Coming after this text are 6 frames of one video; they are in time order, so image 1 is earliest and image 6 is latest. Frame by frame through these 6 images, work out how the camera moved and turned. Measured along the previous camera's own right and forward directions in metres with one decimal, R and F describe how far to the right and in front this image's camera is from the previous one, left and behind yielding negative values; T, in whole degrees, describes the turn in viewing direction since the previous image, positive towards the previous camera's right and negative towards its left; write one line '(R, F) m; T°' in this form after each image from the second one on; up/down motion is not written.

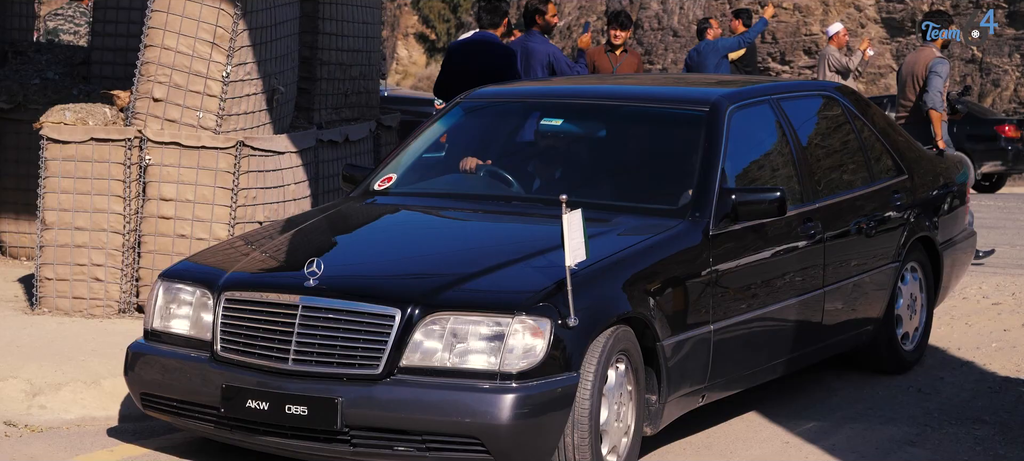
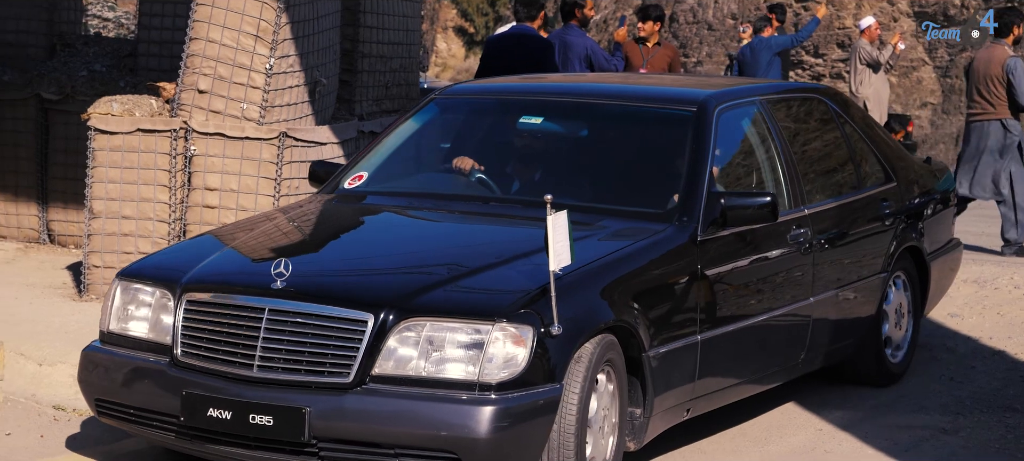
(-0.1, -0.1) m; -1°
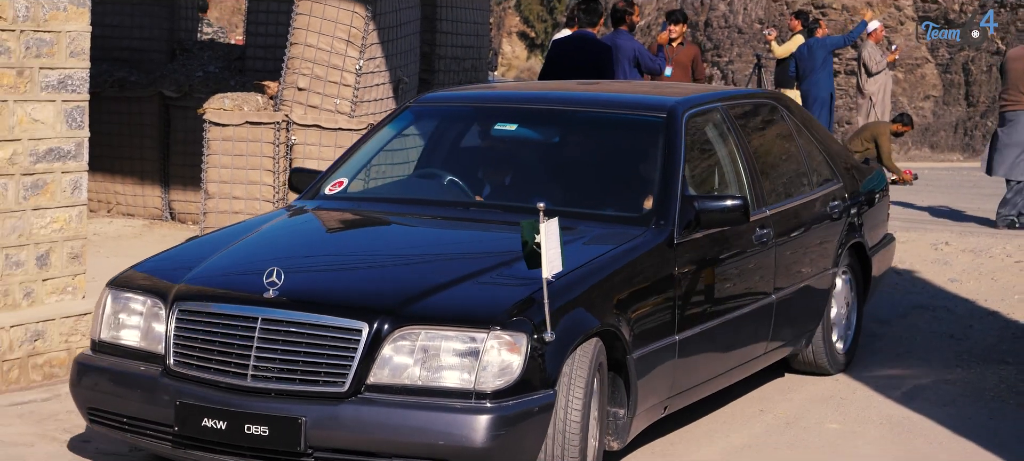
(-0.1, -0.7) m; -2°
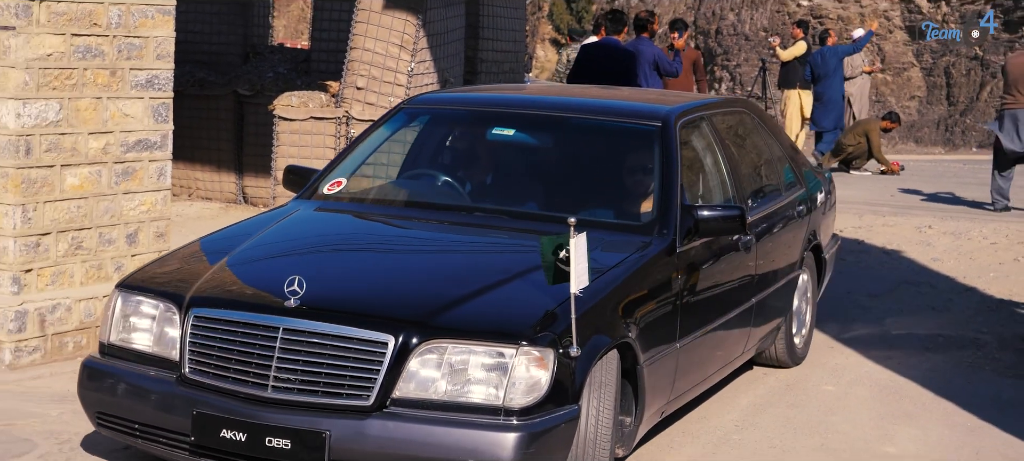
(0.0, -0.7) m; -1°
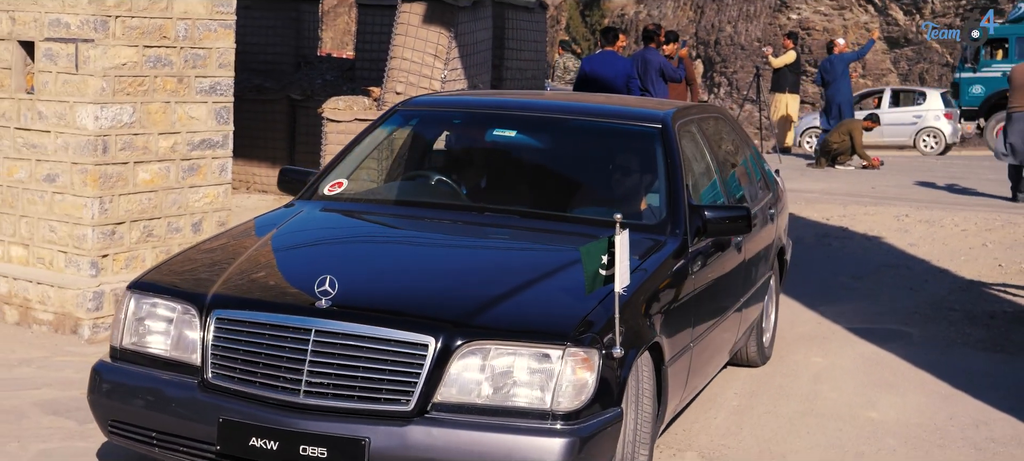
(0.0, -0.8) m; -1°
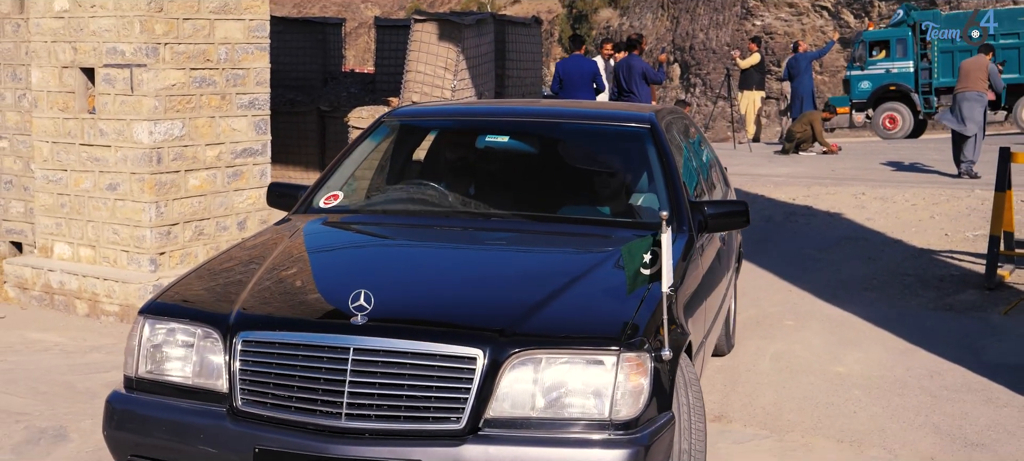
(+0.1, -1.0) m; -1°
